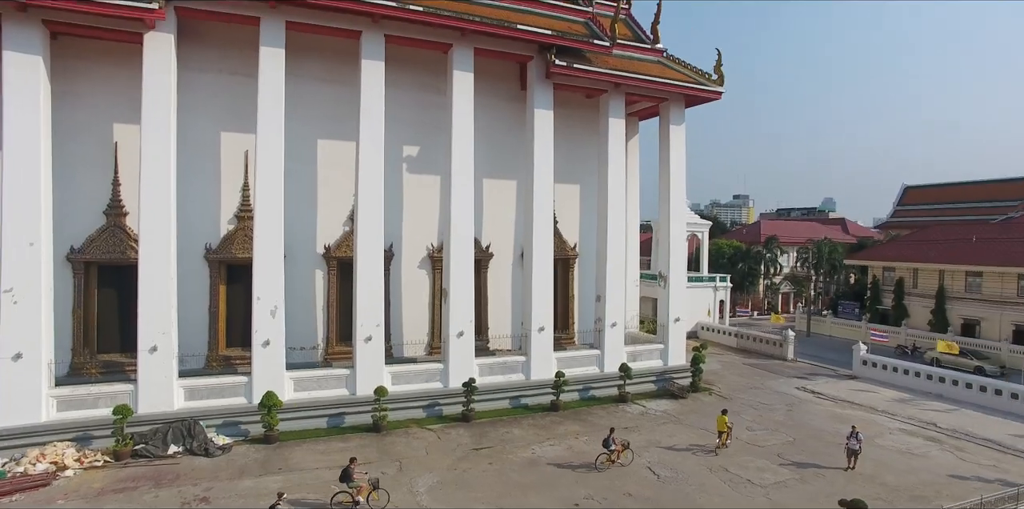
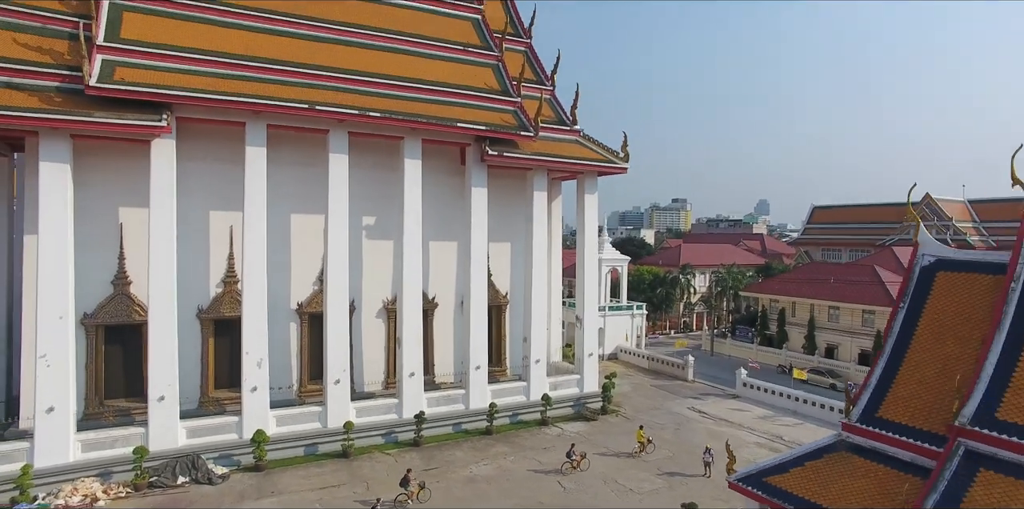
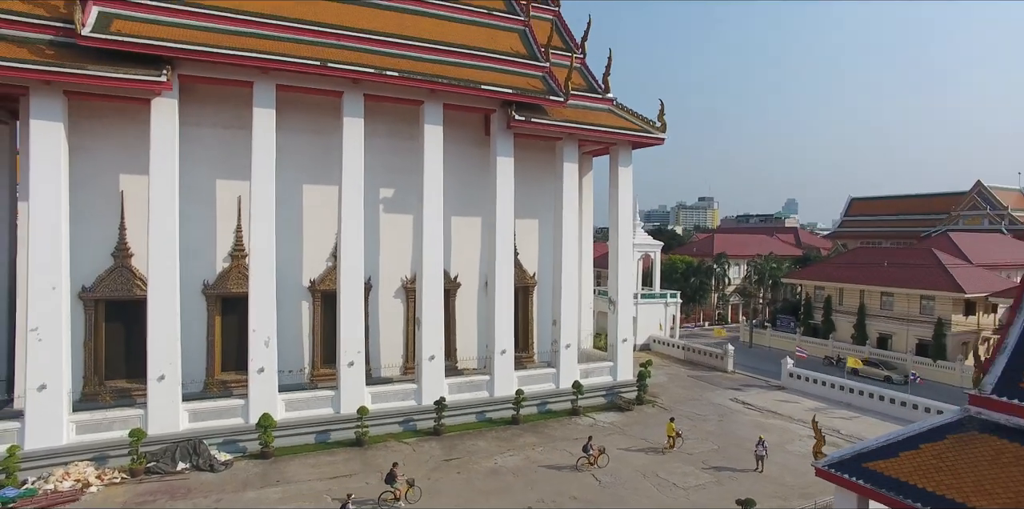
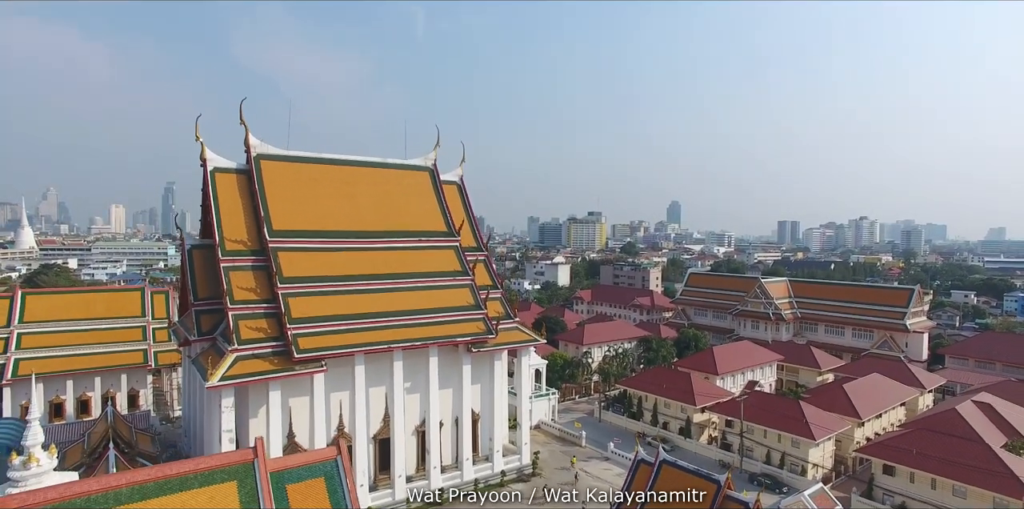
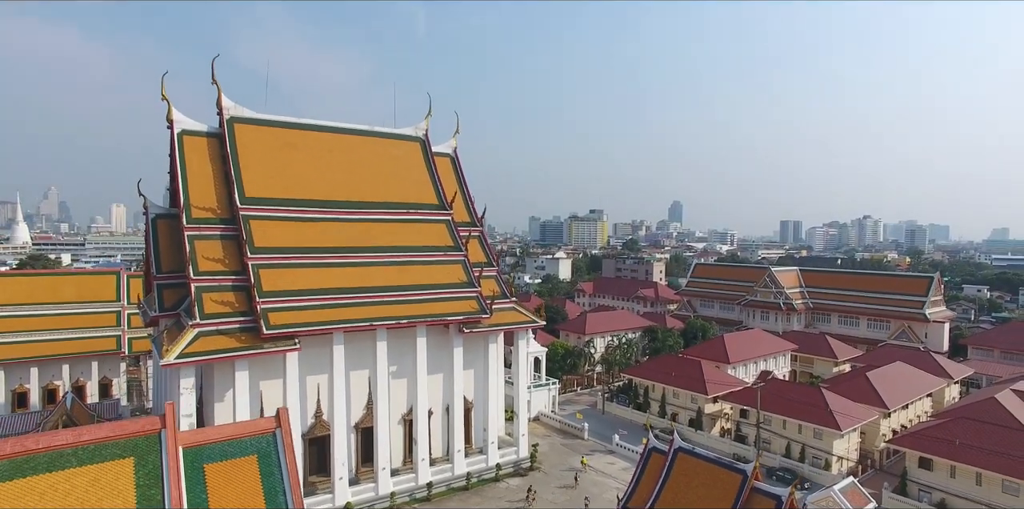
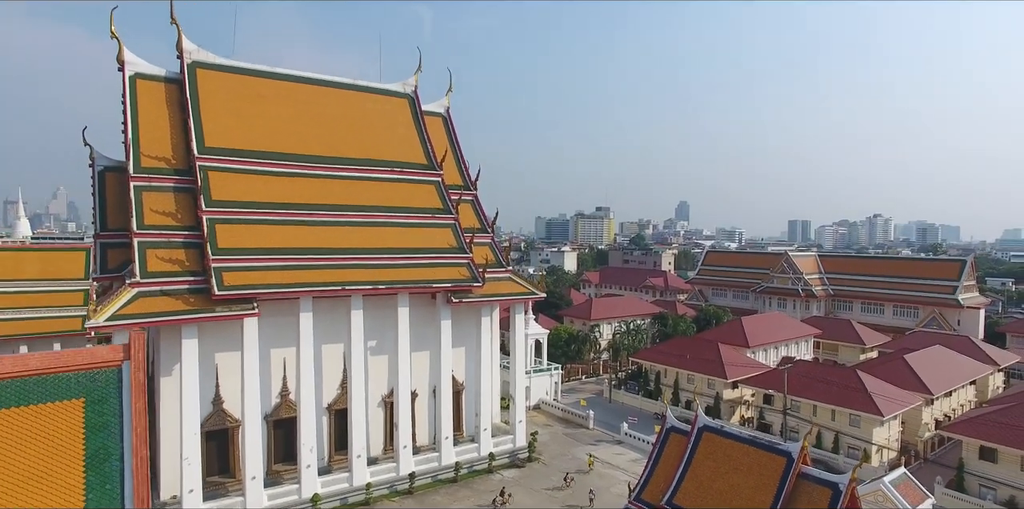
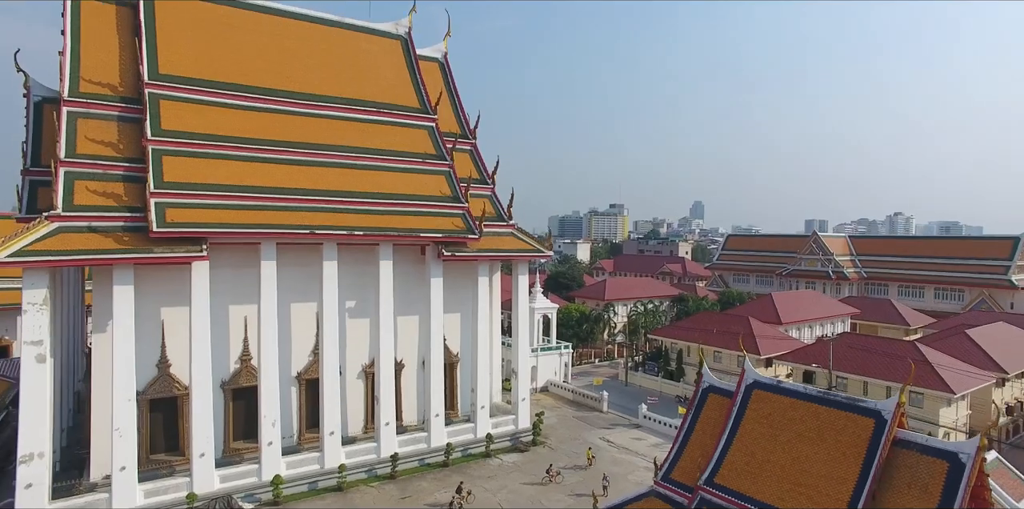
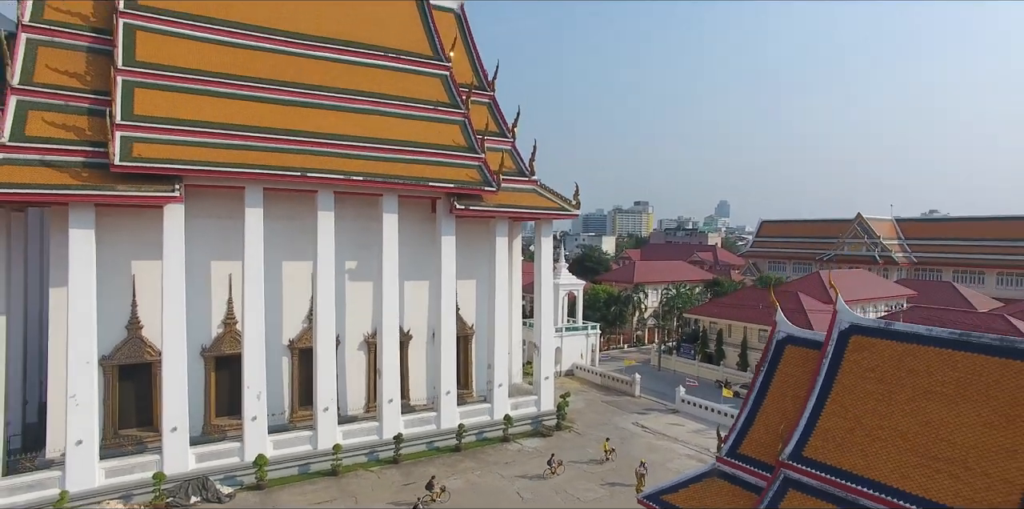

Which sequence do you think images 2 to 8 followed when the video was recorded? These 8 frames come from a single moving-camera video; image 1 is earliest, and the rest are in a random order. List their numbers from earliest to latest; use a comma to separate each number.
3, 2, 8, 7, 6, 5, 4
